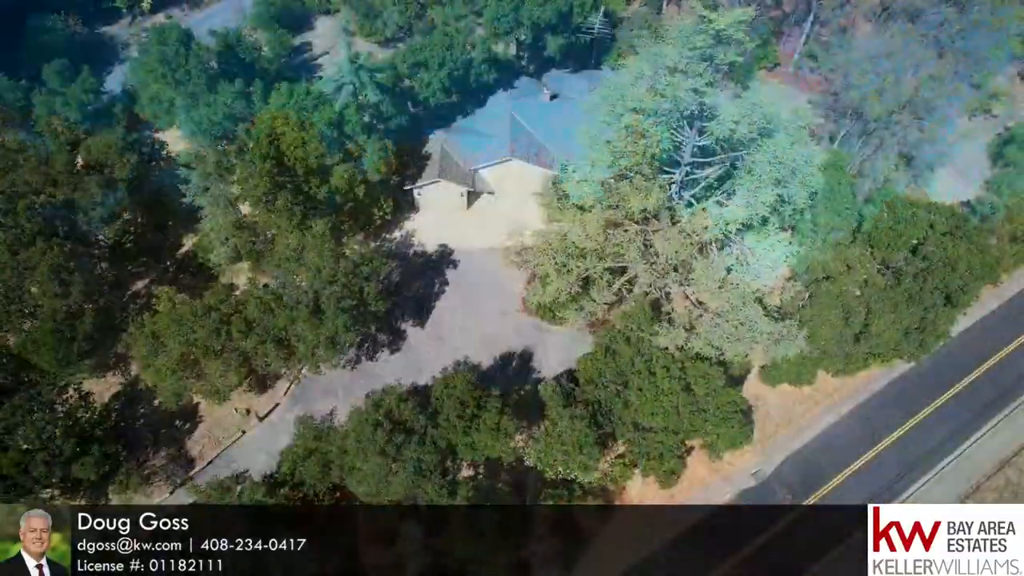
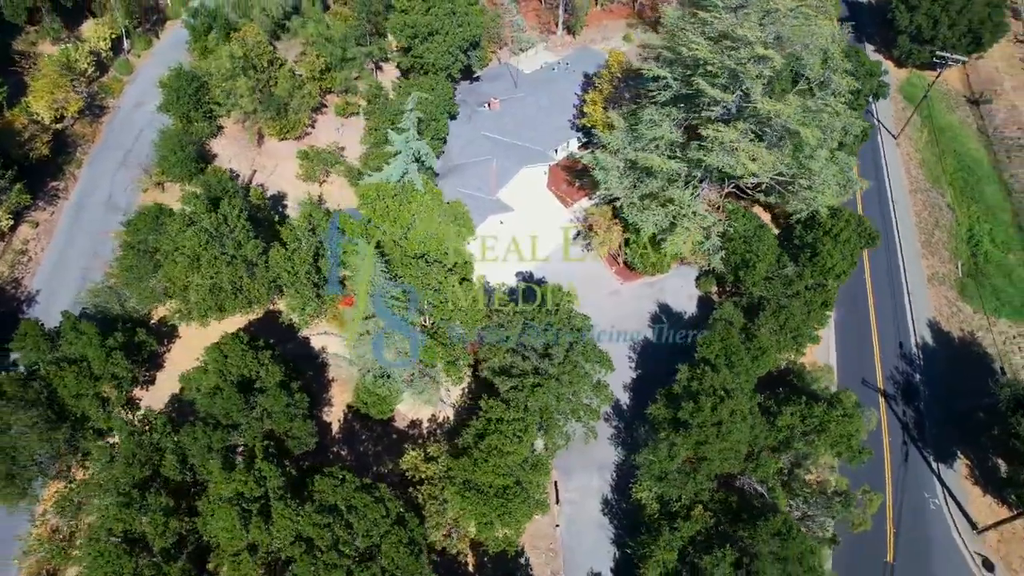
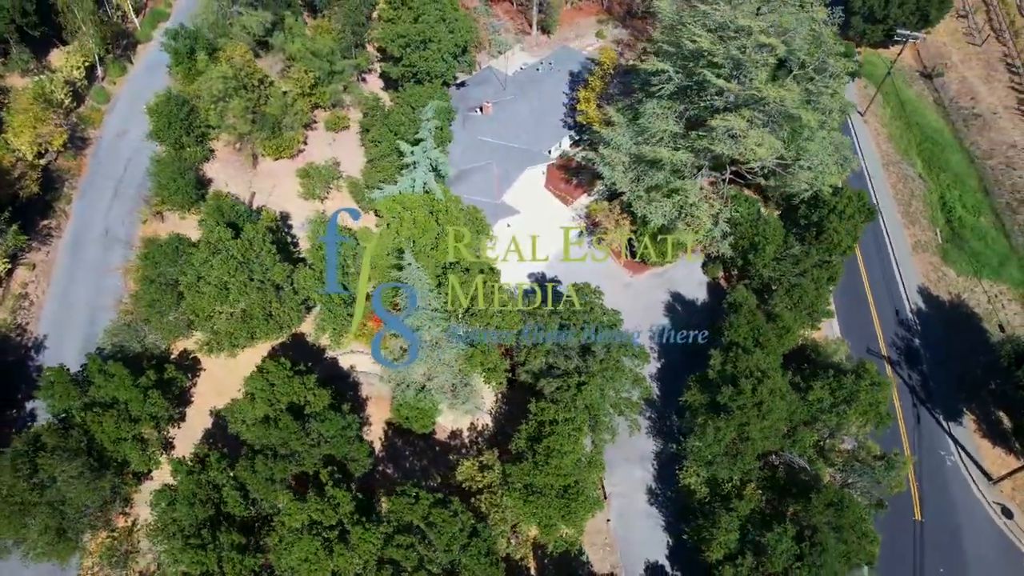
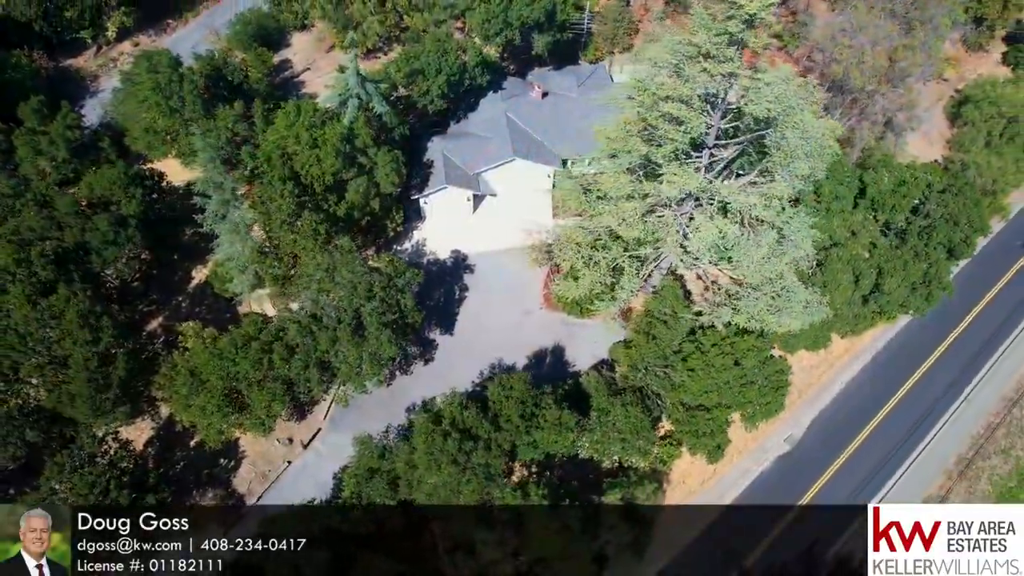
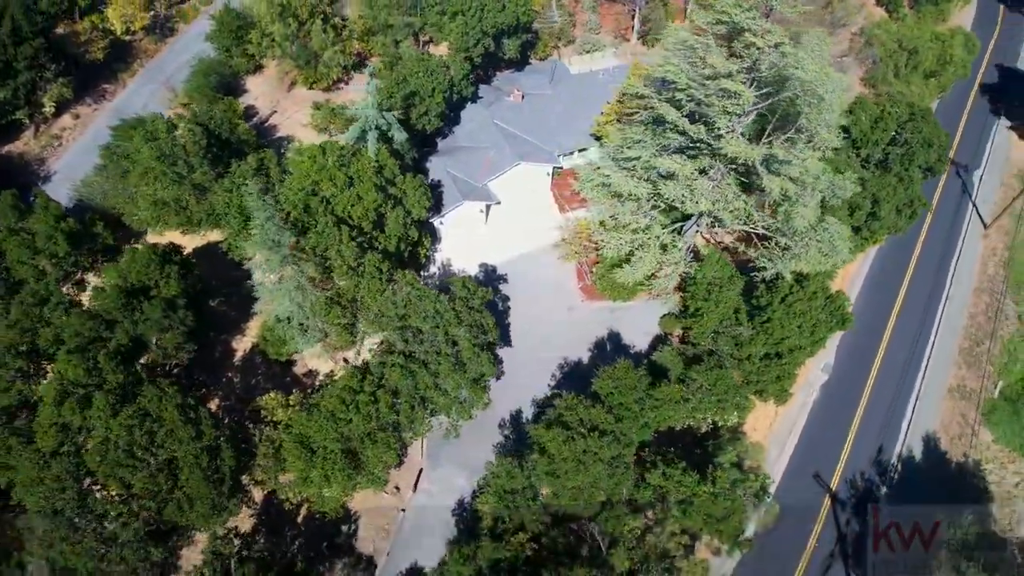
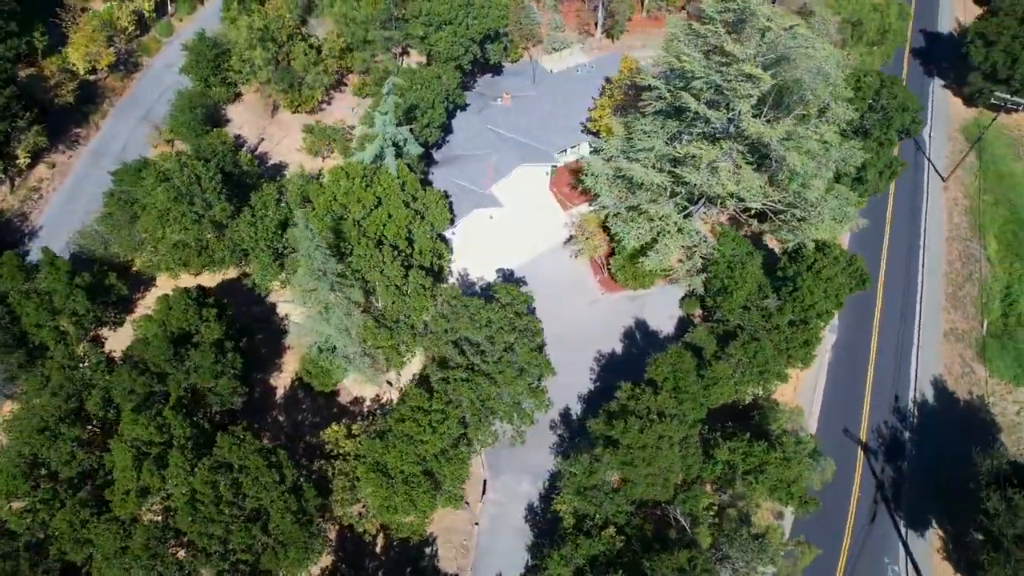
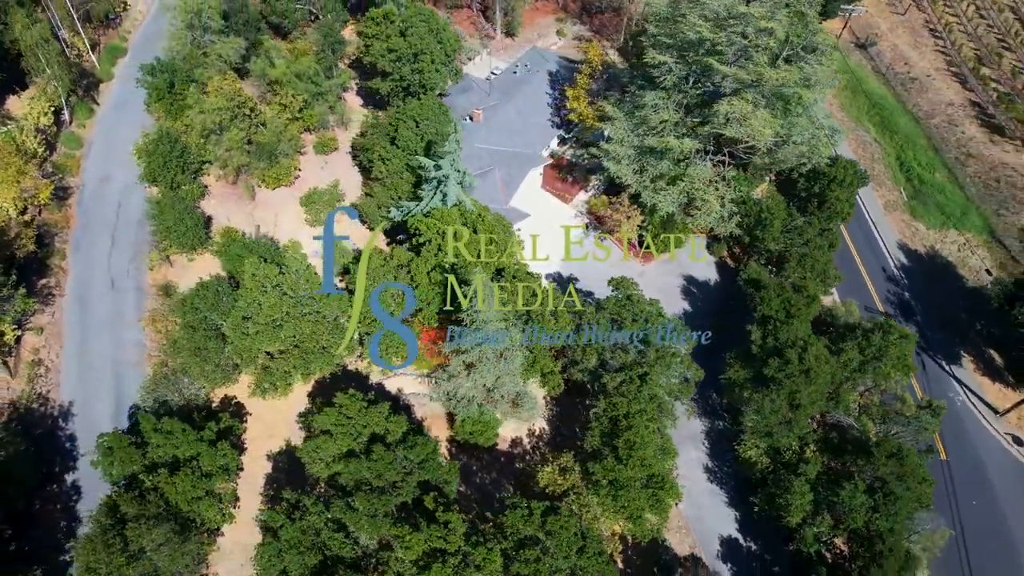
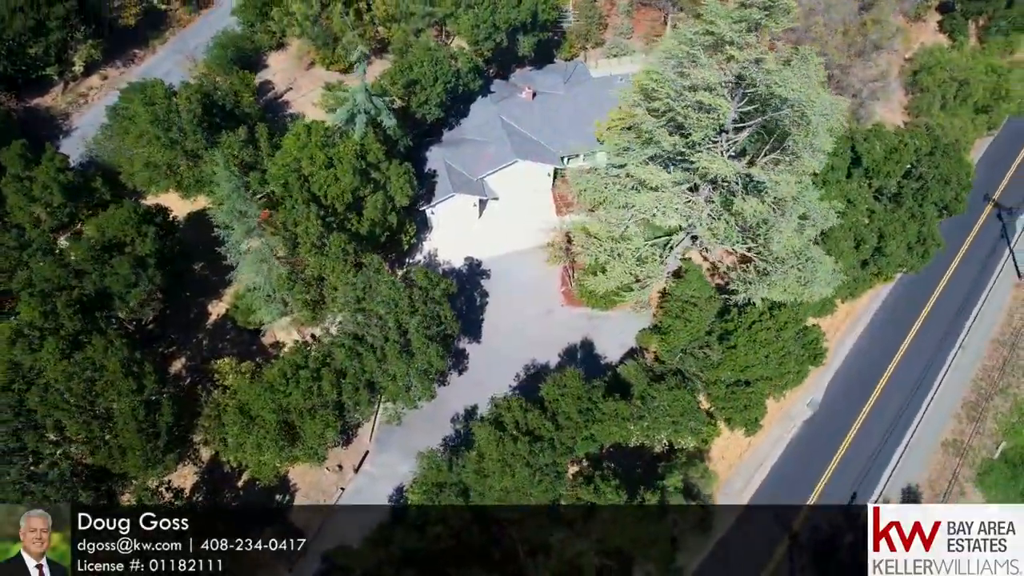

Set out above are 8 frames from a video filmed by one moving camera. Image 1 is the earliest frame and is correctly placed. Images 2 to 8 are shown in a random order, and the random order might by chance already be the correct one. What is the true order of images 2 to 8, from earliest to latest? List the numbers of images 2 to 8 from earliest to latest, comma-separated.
4, 8, 5, 6, 2, 3, 7
